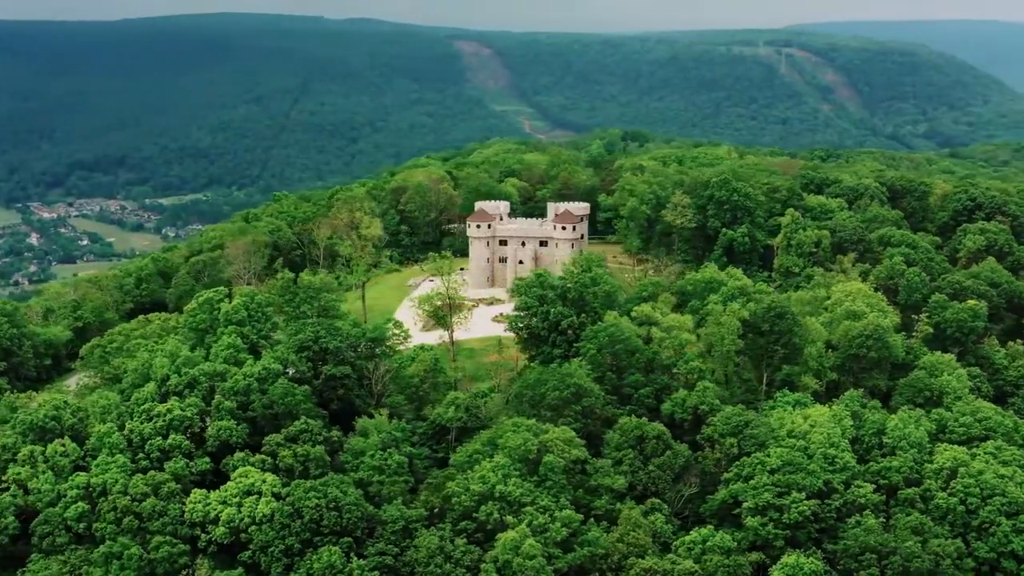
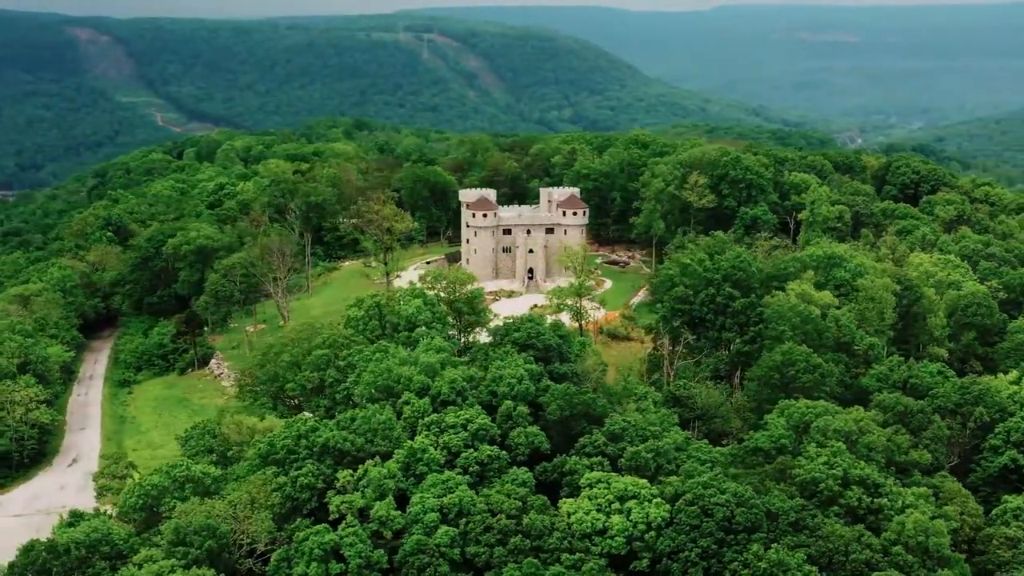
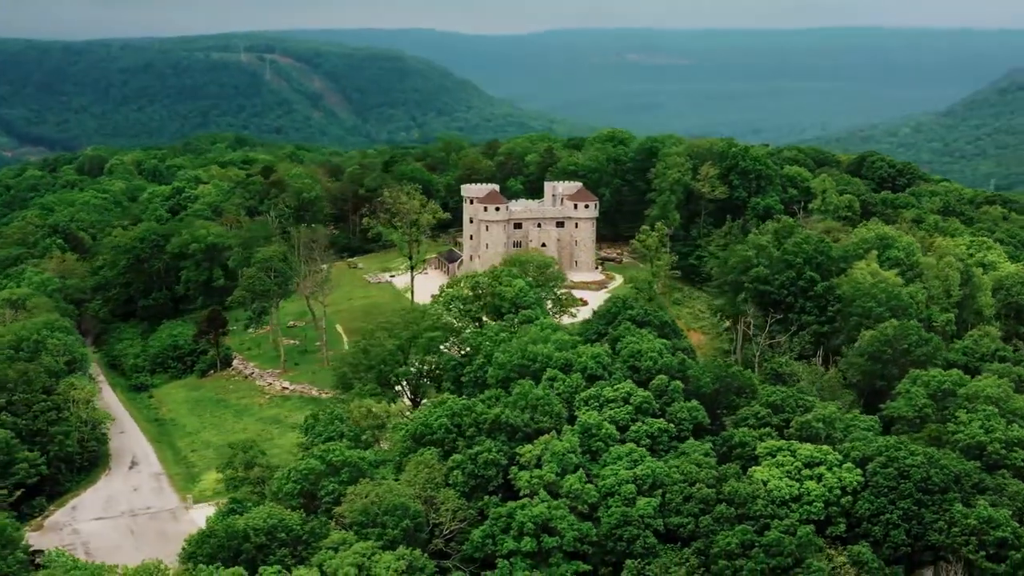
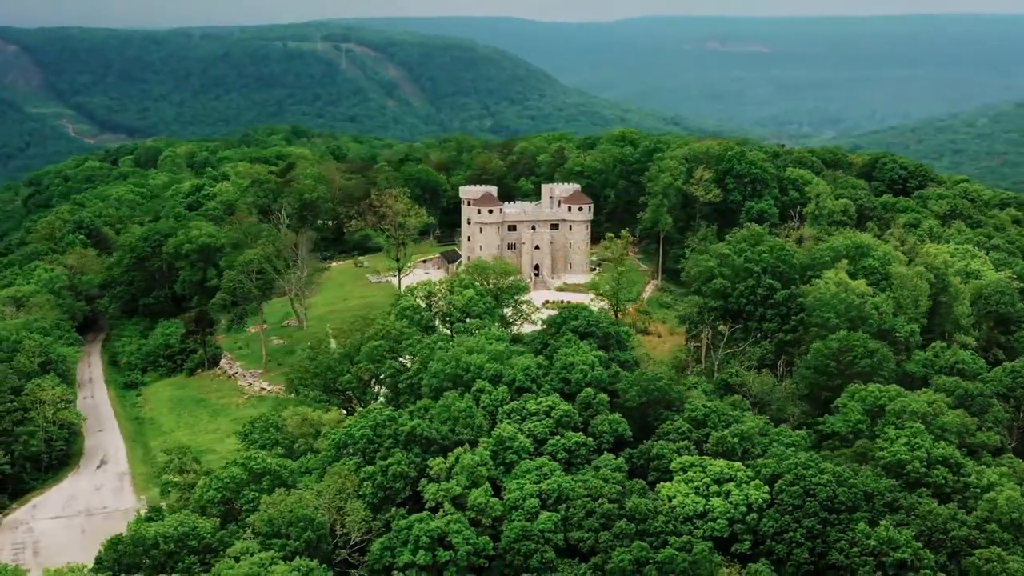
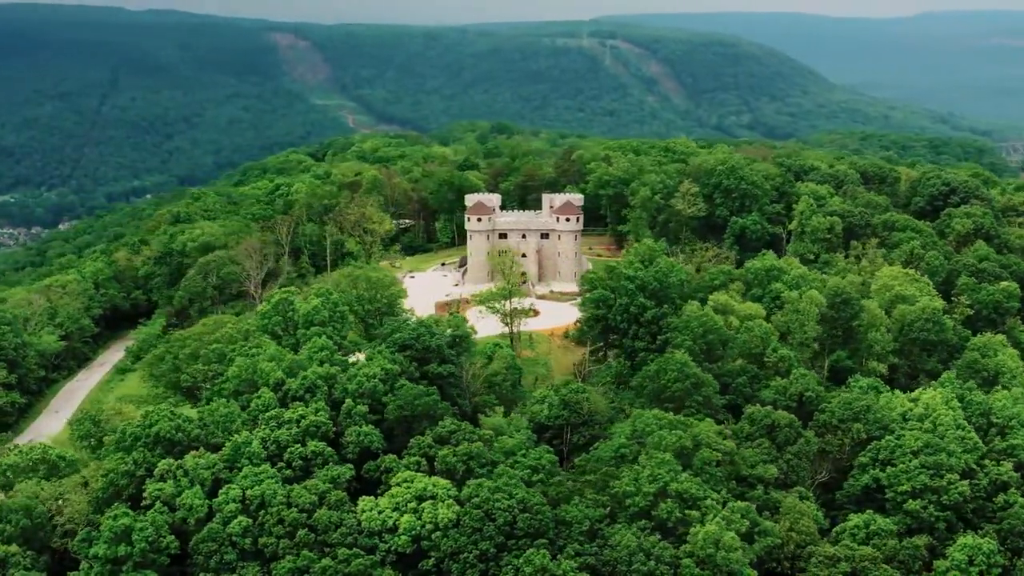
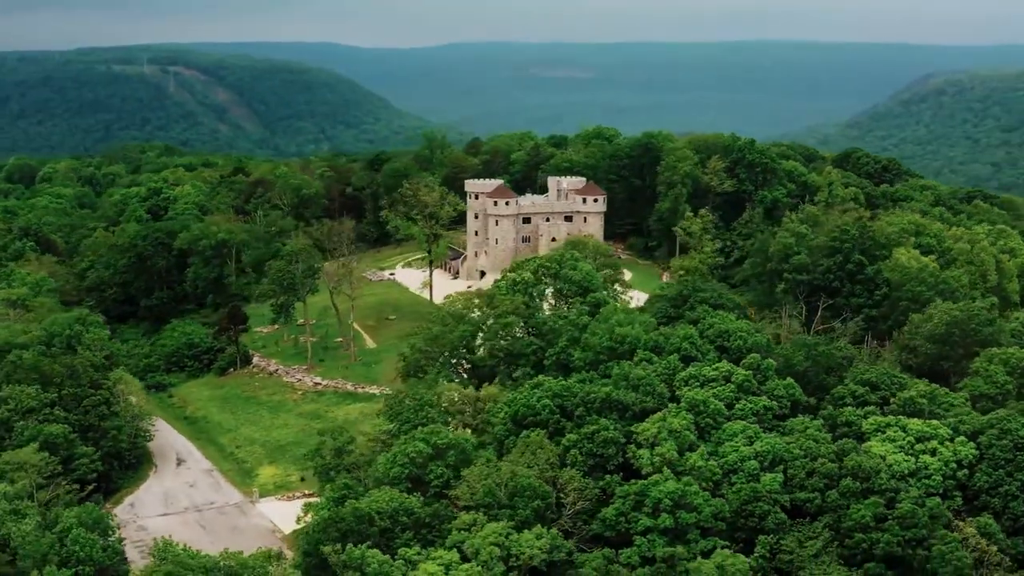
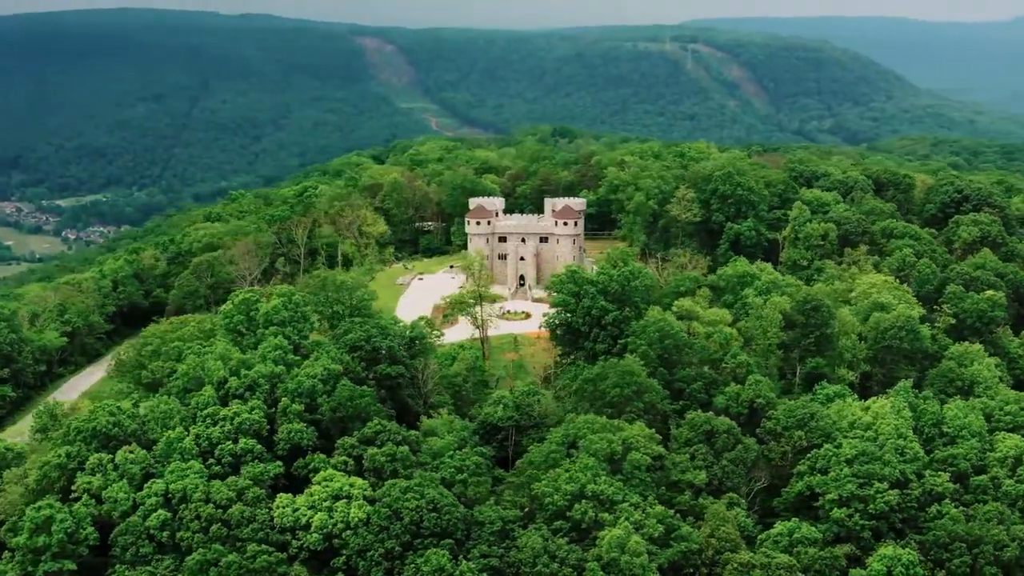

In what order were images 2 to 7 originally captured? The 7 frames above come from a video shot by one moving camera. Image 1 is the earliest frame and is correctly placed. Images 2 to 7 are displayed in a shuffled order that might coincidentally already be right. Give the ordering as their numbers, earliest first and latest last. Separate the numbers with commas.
7, 5, 2, 4, 3, 6
